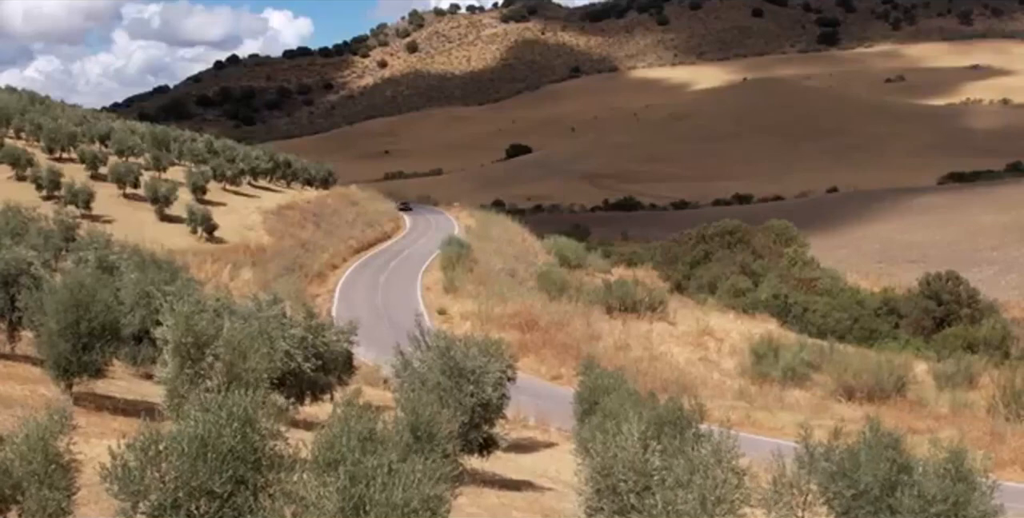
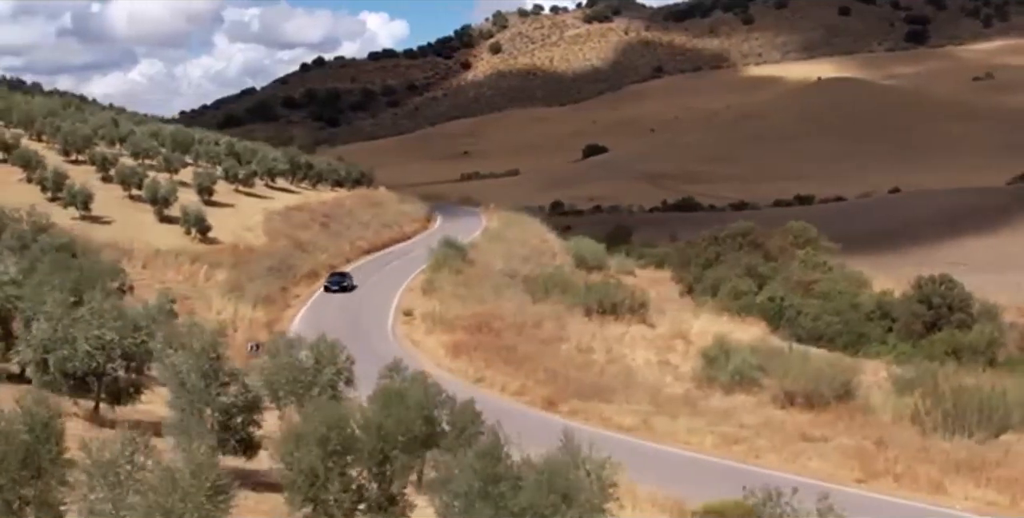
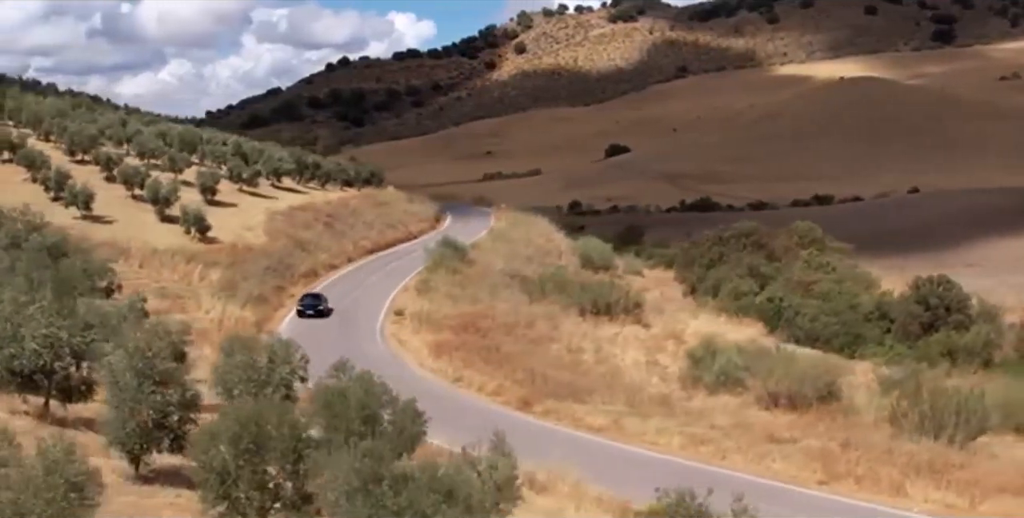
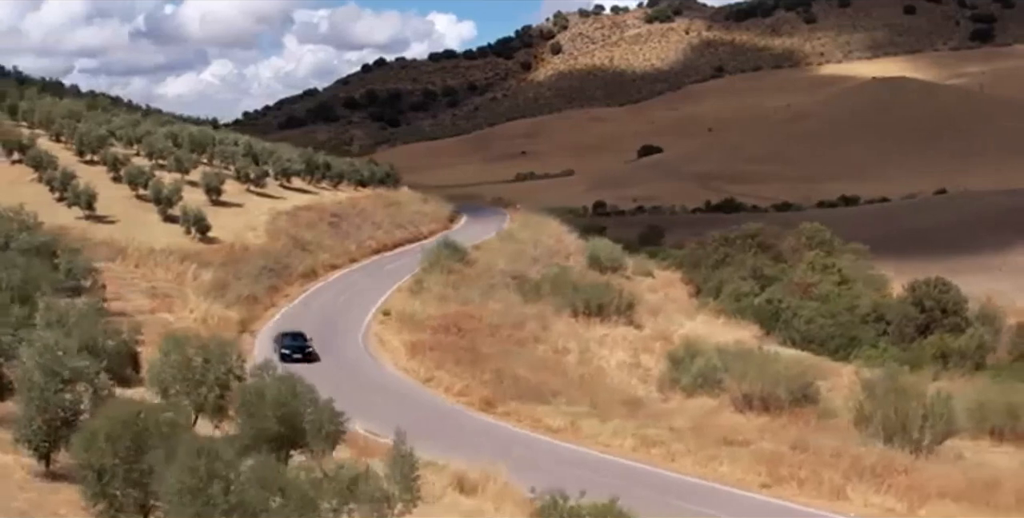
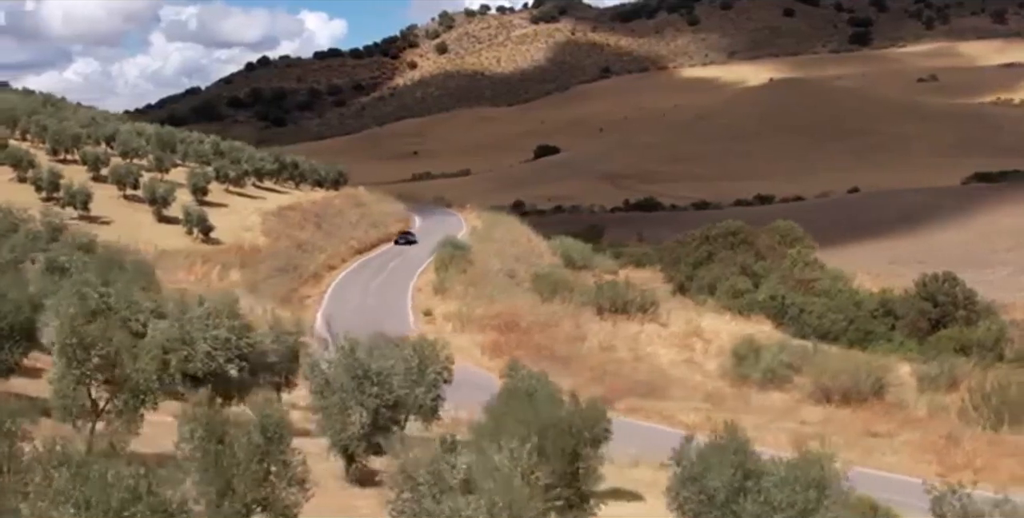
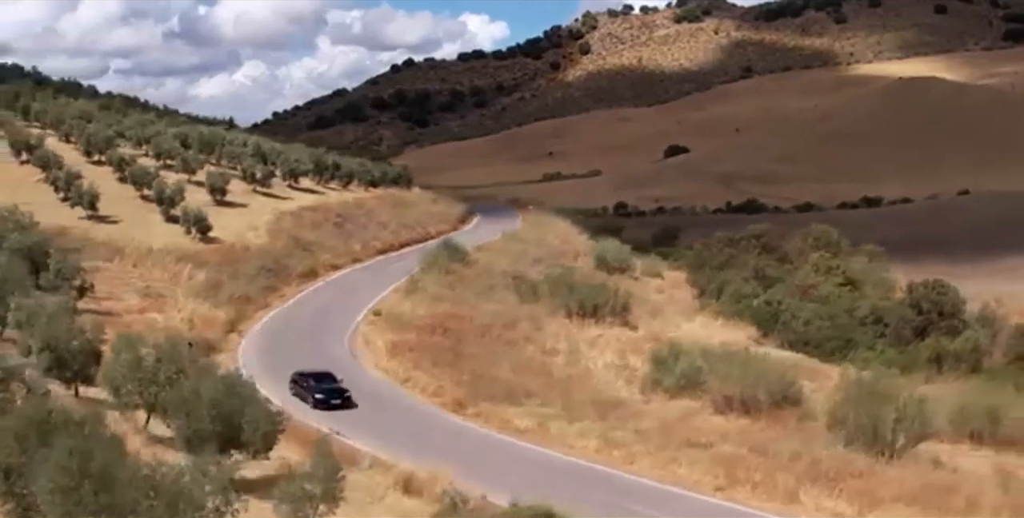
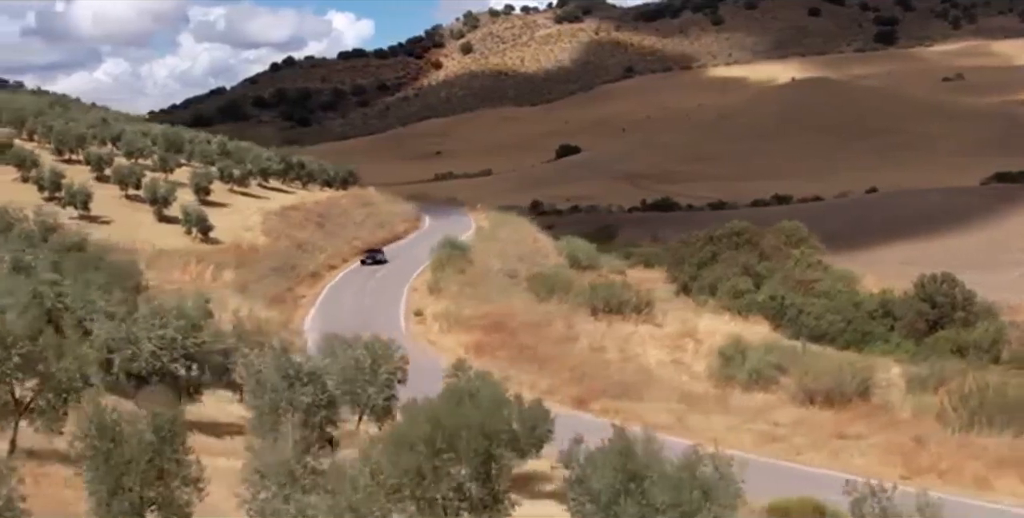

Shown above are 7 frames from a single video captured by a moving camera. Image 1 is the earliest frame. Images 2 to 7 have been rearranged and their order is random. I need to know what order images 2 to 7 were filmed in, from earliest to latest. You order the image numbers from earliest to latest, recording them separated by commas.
5, 7, 2, 3, 4, 6
